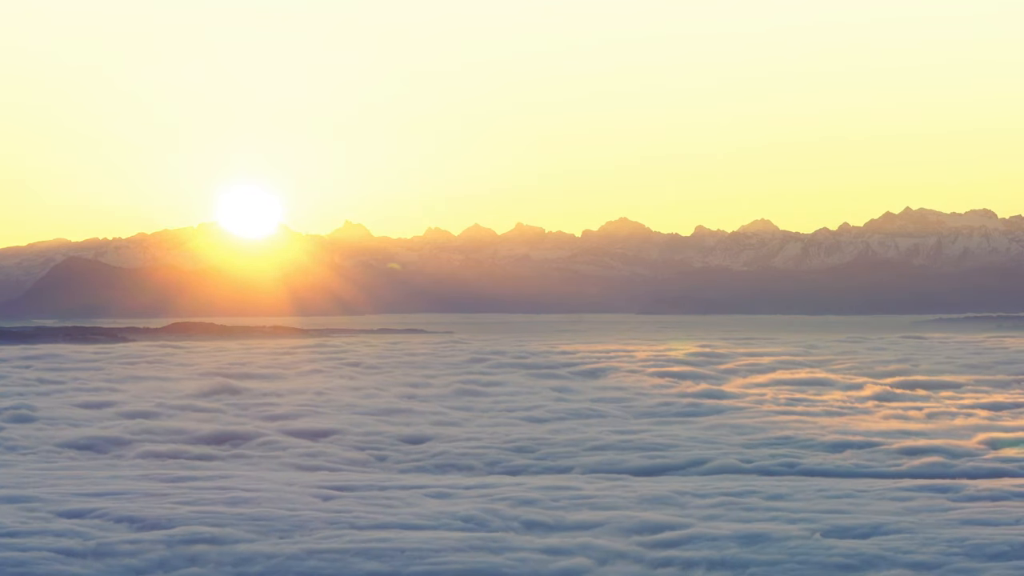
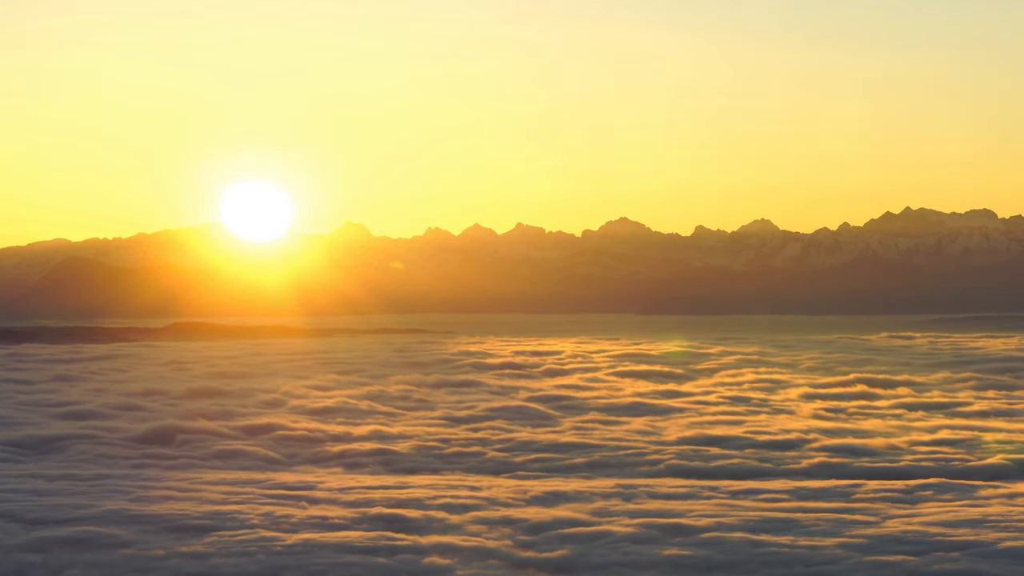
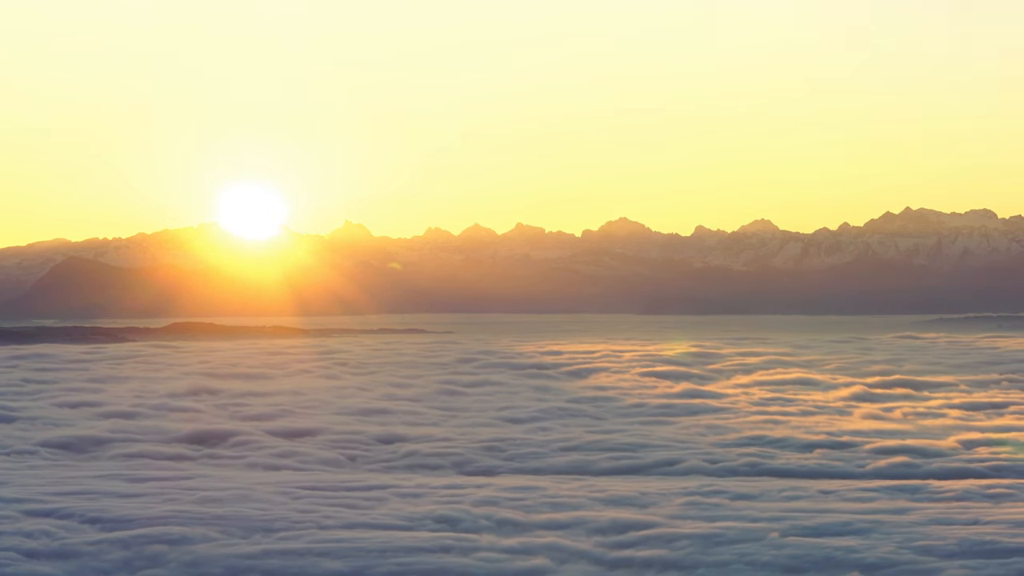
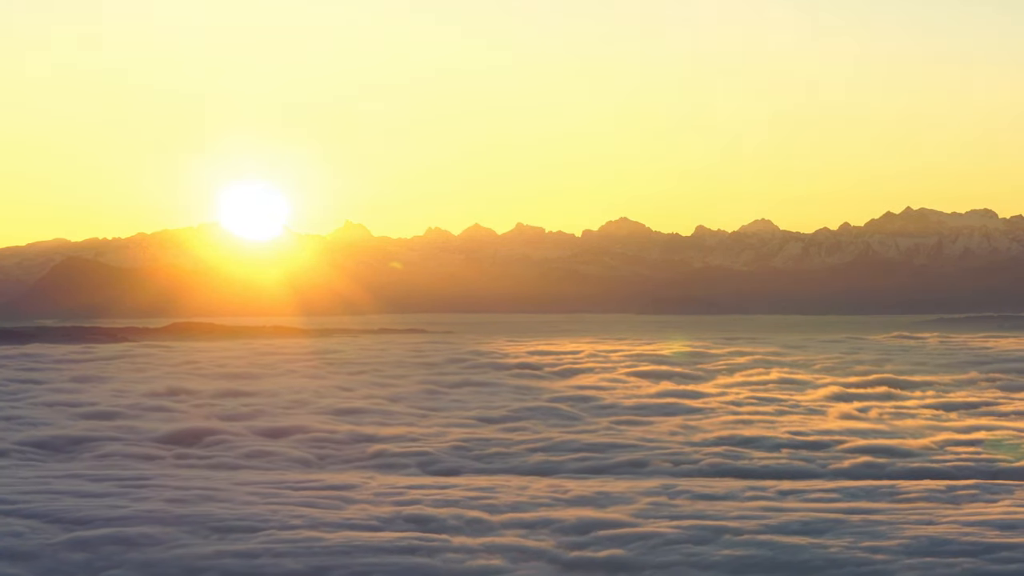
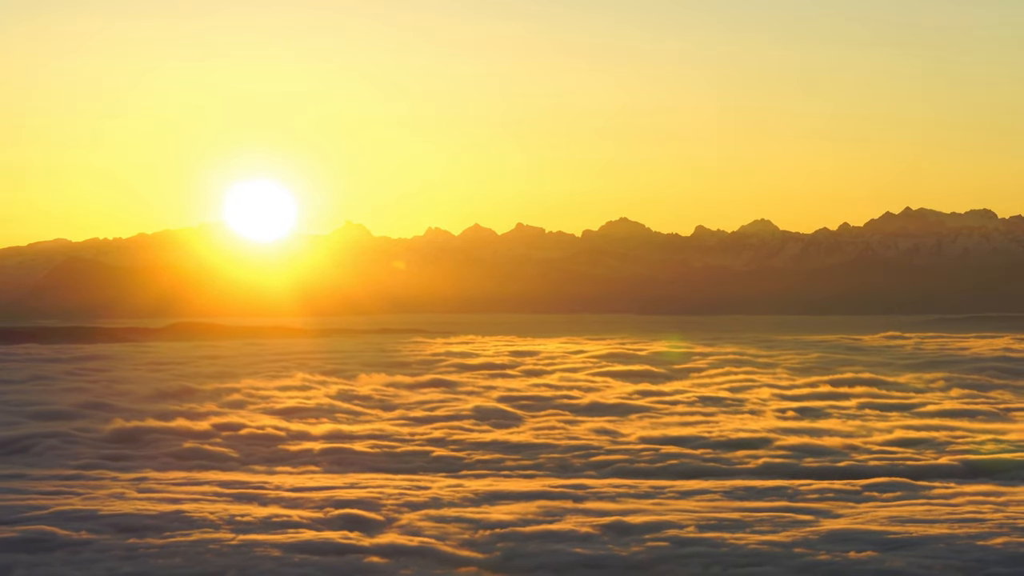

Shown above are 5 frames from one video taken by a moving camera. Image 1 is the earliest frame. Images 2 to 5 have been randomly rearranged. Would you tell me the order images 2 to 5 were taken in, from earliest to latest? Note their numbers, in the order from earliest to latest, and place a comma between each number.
3, 4, 2, 5
